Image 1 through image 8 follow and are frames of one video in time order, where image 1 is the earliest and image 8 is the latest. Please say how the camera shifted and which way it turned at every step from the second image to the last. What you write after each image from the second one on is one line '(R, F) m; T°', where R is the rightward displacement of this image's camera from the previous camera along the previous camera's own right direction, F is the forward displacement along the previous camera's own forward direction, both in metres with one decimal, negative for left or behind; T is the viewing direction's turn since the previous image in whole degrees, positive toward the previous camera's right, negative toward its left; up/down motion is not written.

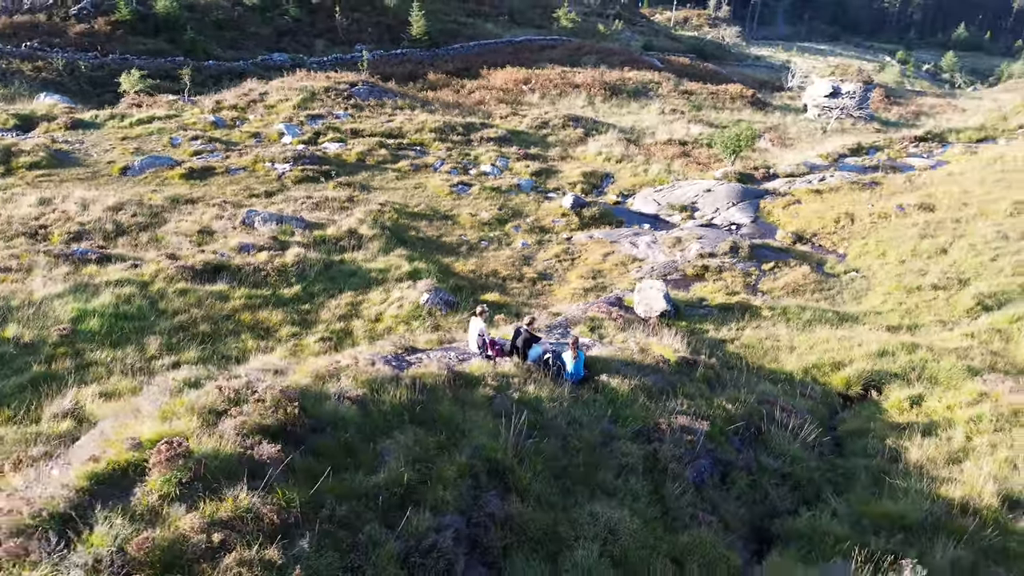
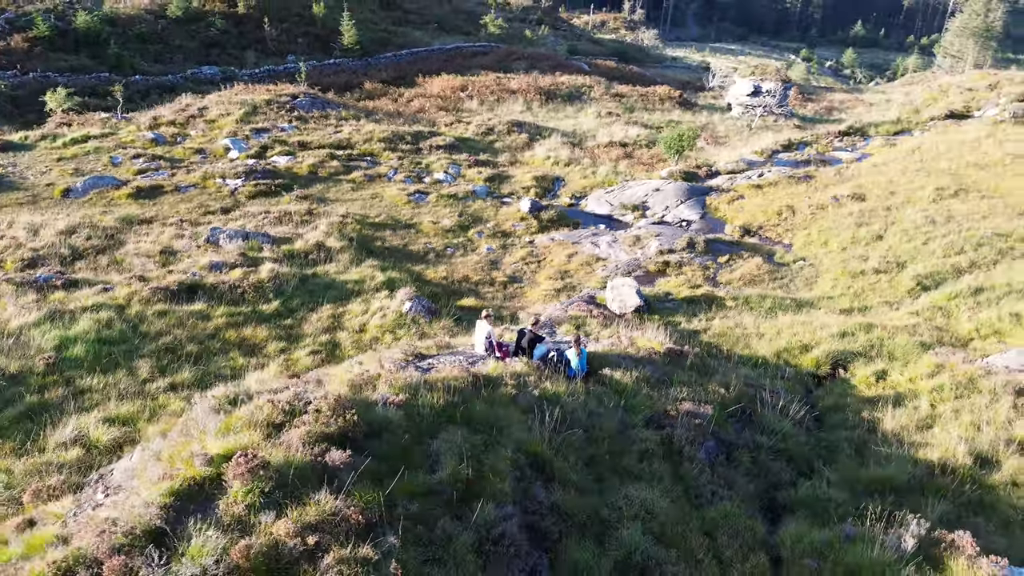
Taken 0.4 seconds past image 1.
(-0.8, -0.3) m; +5°
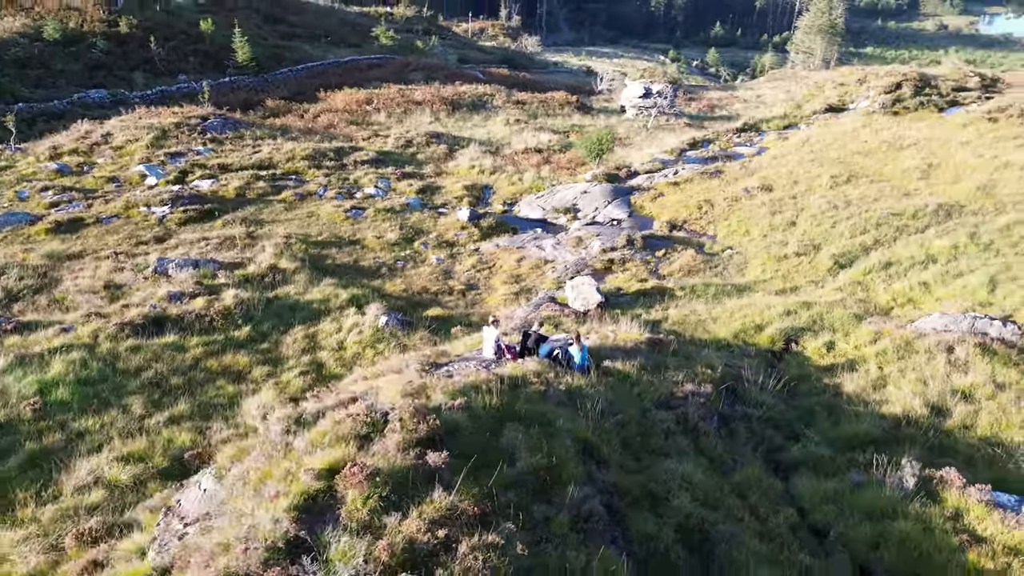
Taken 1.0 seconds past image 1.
(-1.3, -0.4) m; +8°
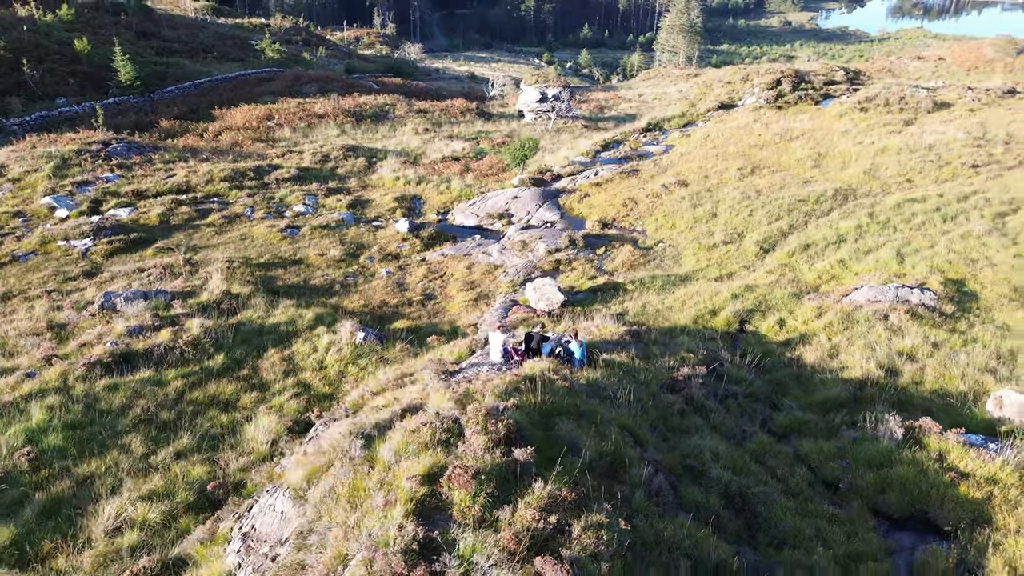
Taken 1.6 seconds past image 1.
(-1.4, -0.4) m; +8°
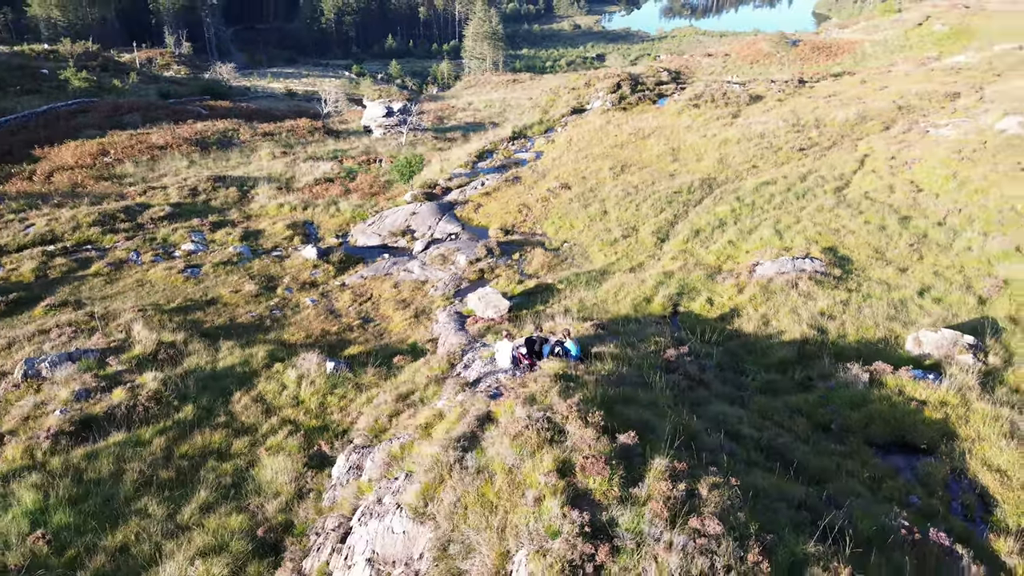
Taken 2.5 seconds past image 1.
(-2.3, -0.4) m; +13°
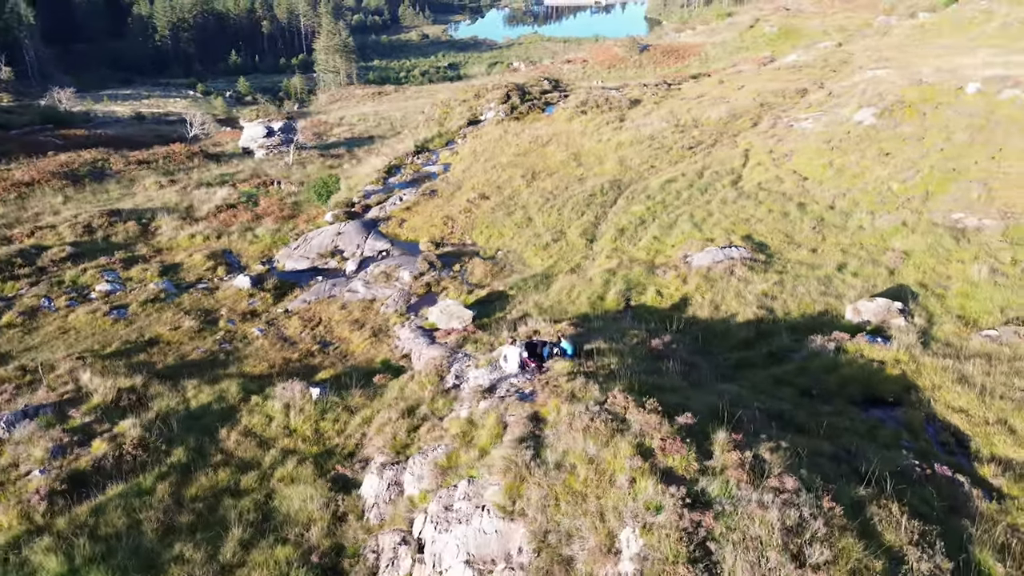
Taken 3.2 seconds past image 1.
(-1.9, -0.4) m; +10°
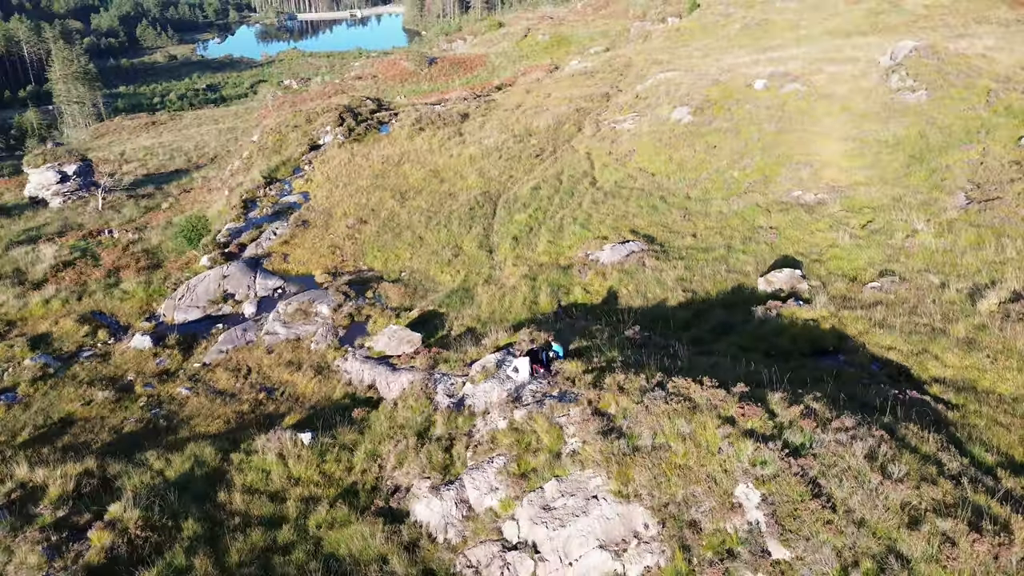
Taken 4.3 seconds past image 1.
(-3.1, -0.4) m; +16°
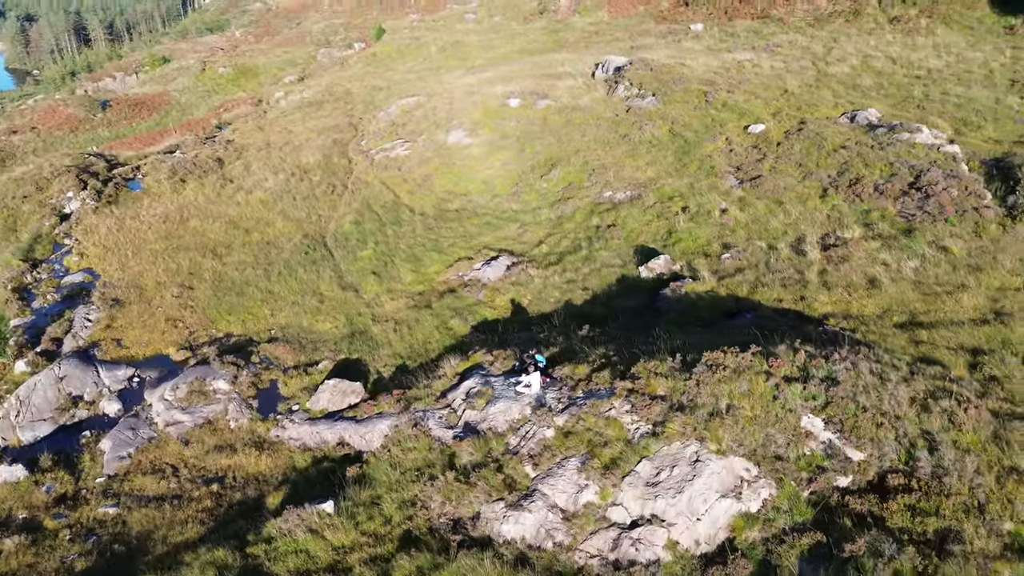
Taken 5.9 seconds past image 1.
(-4.8, -0.1) m; +23°
